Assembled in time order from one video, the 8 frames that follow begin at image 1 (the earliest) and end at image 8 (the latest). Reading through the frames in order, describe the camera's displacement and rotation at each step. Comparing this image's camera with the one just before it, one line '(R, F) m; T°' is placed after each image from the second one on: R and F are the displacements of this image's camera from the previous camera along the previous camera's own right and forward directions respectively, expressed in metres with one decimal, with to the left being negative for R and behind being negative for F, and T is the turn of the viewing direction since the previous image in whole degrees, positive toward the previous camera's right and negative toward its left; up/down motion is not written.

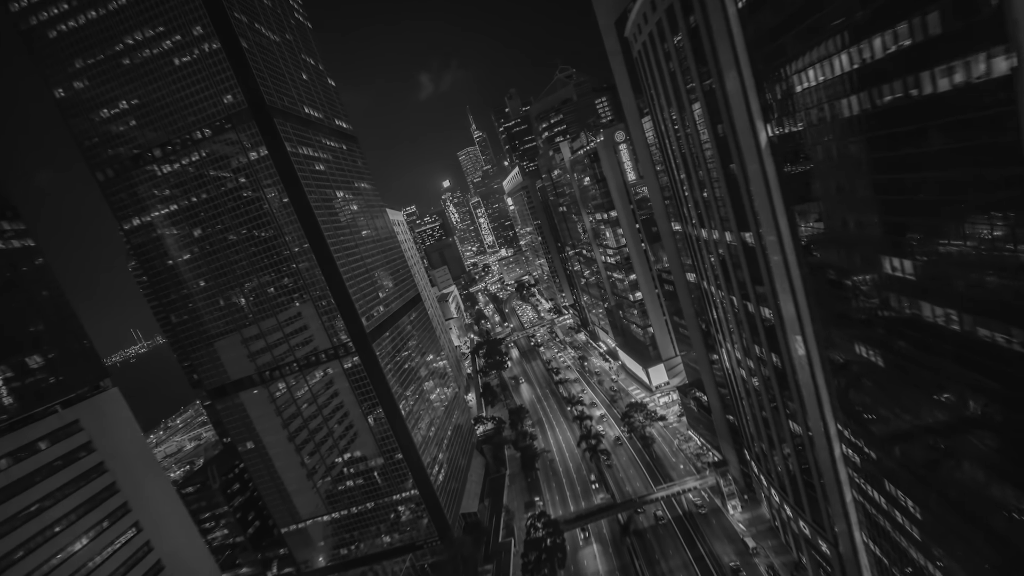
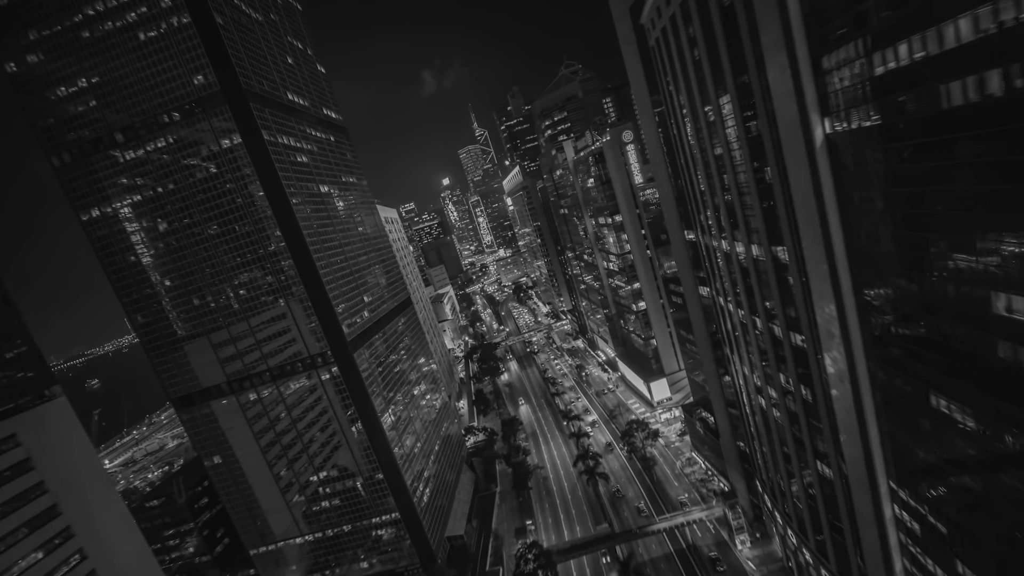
(+0.2, +5.4) m; 0°
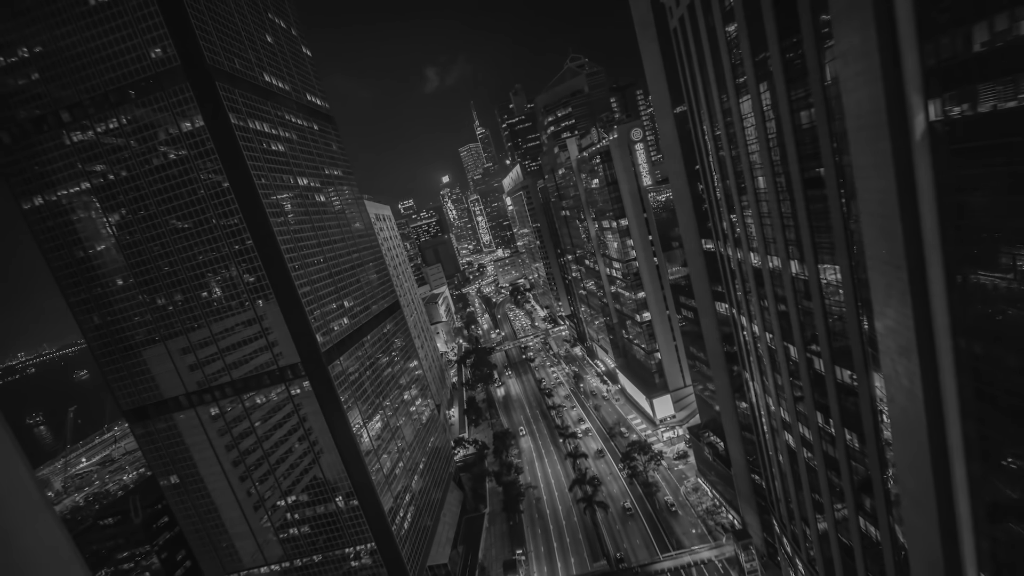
(+0.3, +6.1) m; 0°
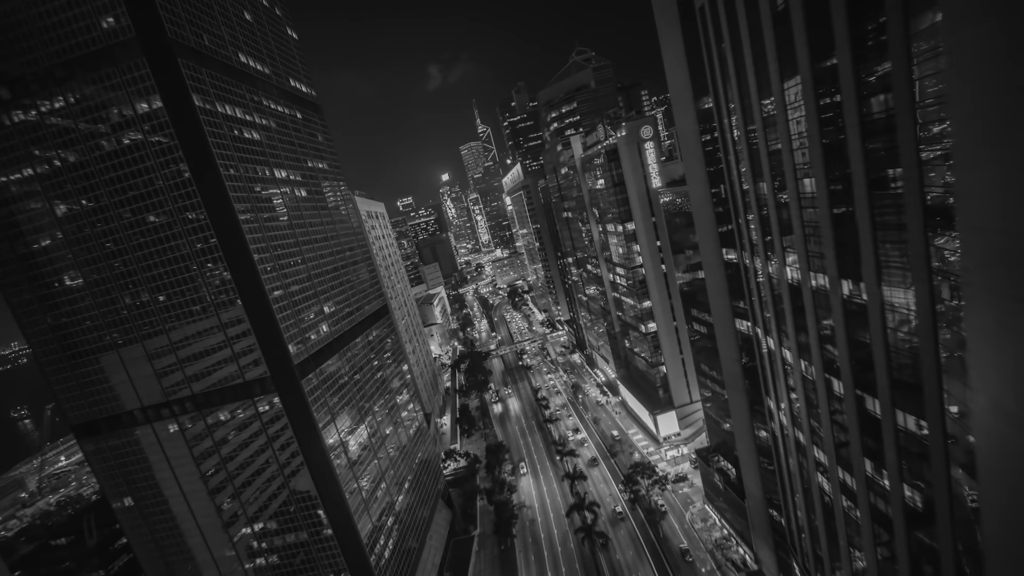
(+0.2, +5.5) m; 0°
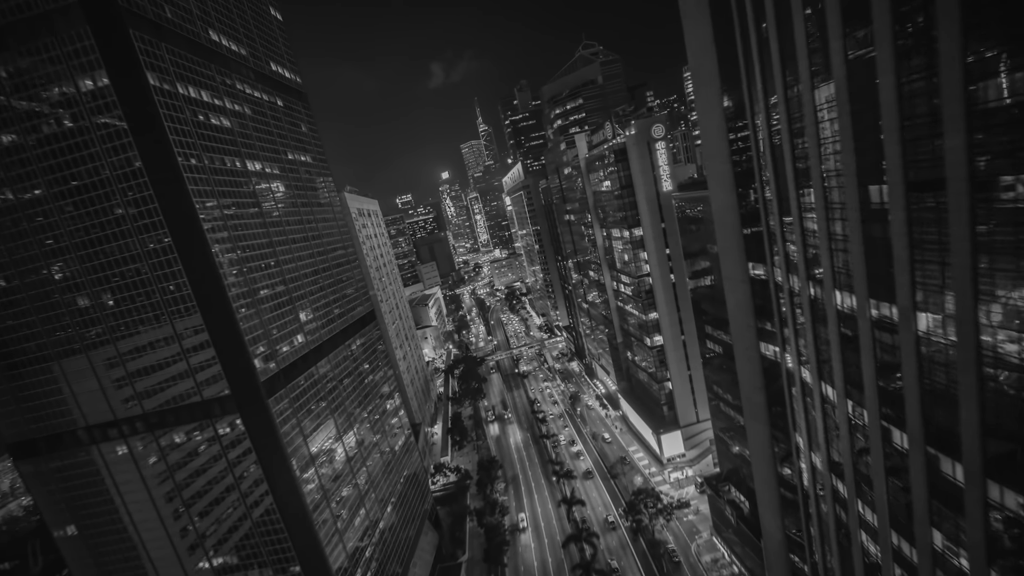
(+0.1, +5.4) m; 0°
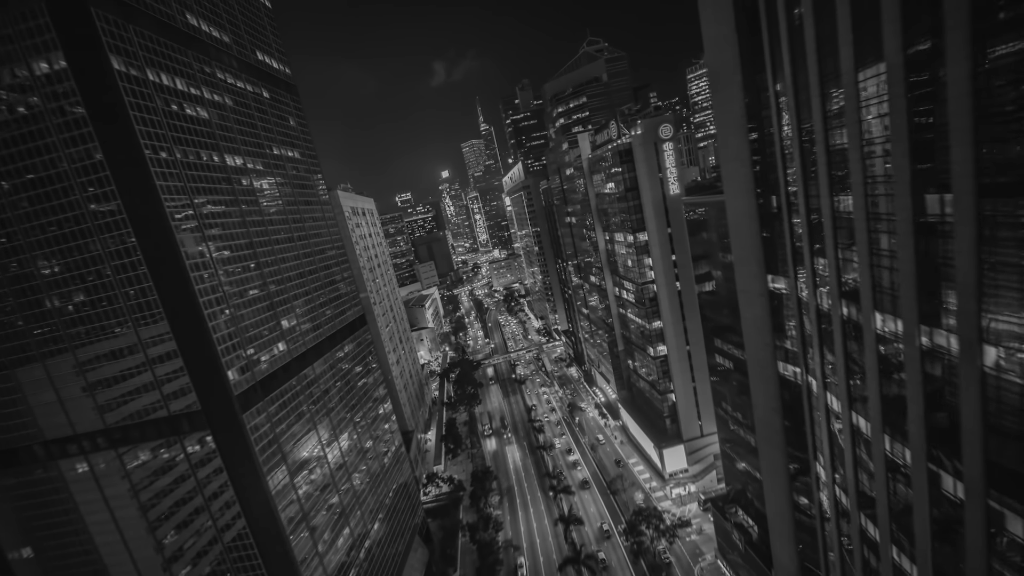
(+0.1, +3.3) m; 0°
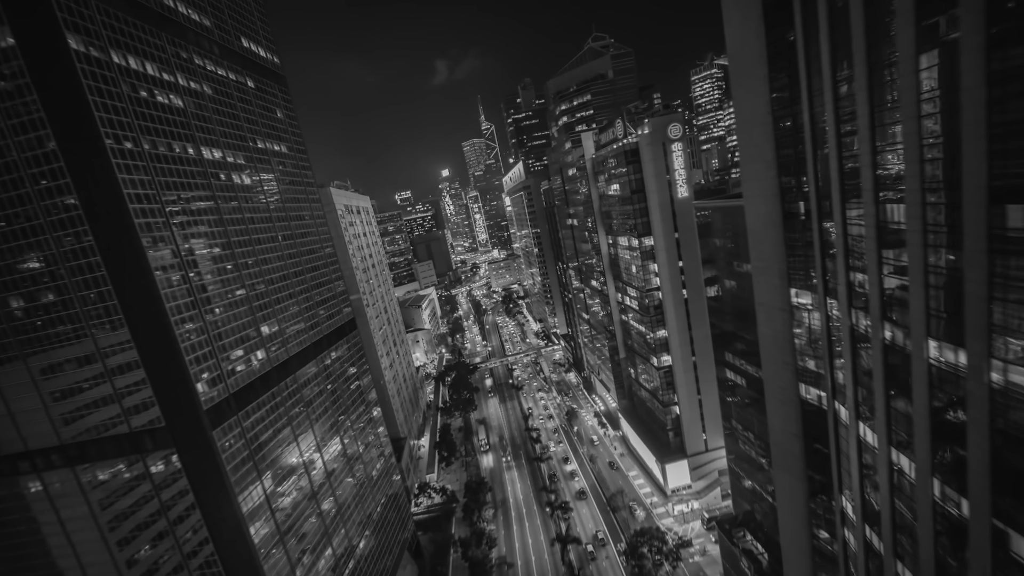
(+0.1, +3.3) m; 0°
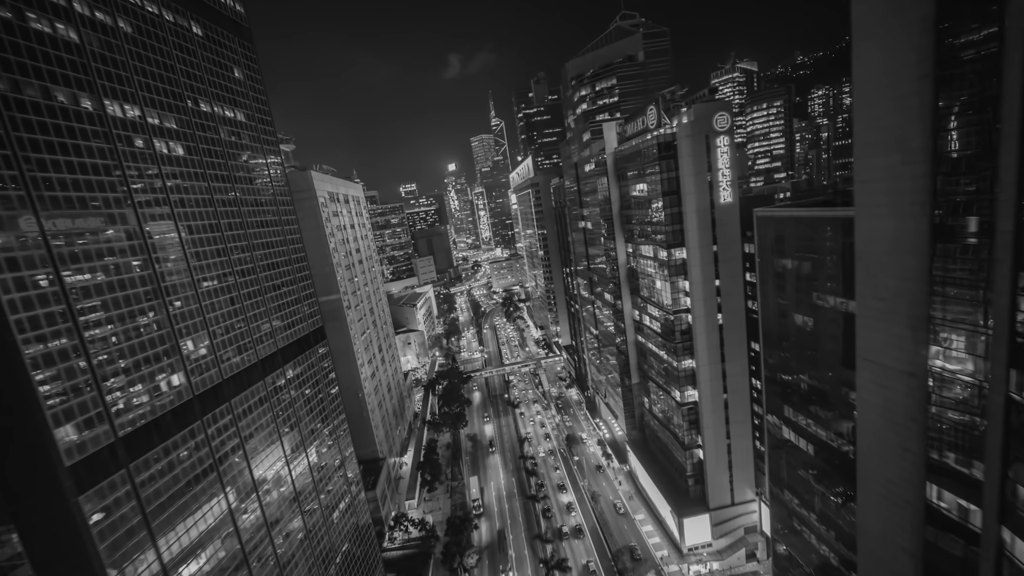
(-0.1, +10.7) m; 0°
